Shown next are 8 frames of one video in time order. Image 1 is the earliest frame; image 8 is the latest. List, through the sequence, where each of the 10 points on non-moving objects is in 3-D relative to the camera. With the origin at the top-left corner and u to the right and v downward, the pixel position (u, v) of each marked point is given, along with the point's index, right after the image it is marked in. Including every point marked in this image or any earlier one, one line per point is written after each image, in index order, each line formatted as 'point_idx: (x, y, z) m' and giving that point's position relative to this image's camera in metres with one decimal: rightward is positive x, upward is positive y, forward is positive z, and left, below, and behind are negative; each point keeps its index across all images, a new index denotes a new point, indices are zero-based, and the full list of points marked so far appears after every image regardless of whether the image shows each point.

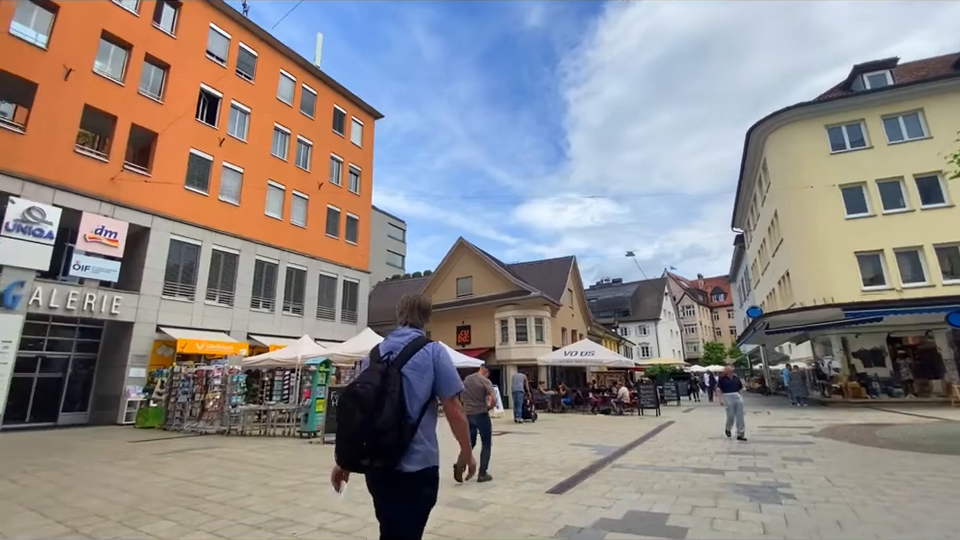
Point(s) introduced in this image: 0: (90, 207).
0: (-15.0, +2.4, +17.3) m
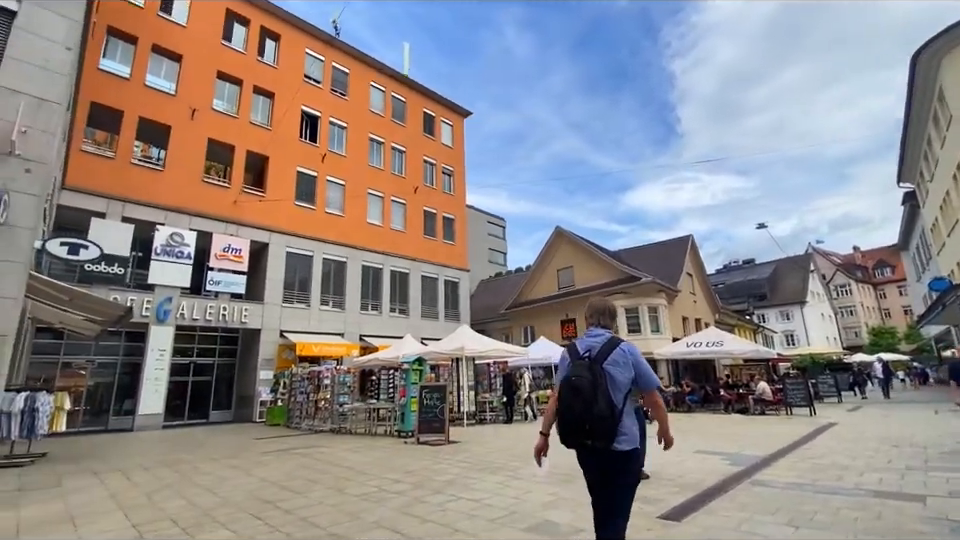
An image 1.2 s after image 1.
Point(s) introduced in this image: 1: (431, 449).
0: (-11.3, +1.8, +19.4) m
1: (-1.1, -3.9, +9.7) m
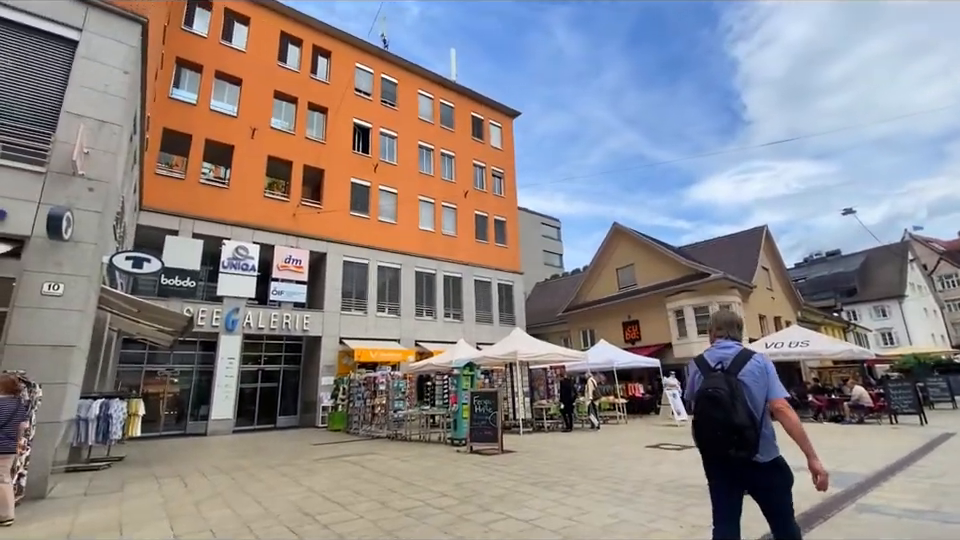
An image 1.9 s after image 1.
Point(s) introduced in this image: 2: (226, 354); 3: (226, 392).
0: (-9.0, +1.3, +20.2) m
1: (0.0, -3.9, +9.2) m
2: (-10.2, -3.4, +18.0) m
3: (-10.1, -4.9, +17.9) m
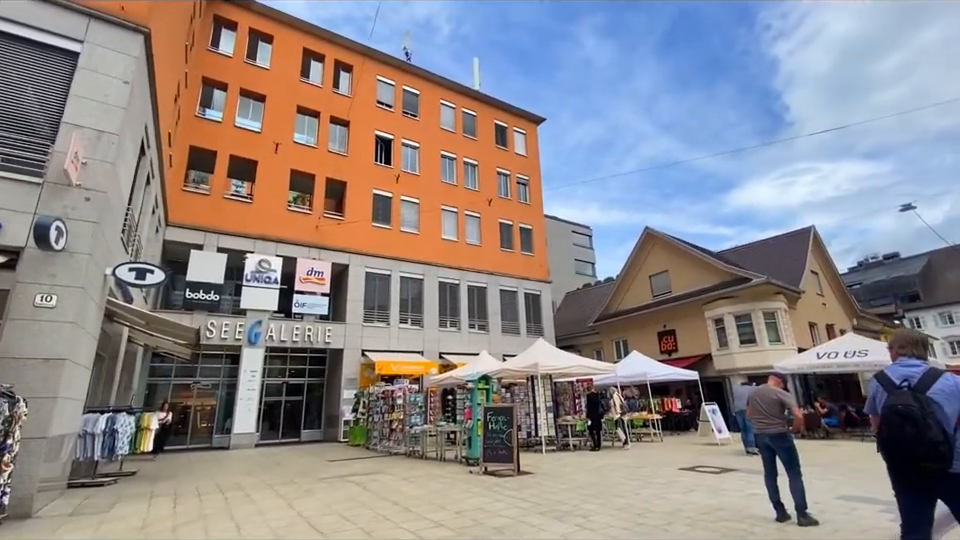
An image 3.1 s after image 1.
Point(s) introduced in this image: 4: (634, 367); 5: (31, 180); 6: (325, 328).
0: (-8.0, +0.8, +20.2) m
1: (+0.3, -4.0, +8.4) m
2: (-9.3, -3.9, +18.0) m
3: (-9.2, -5.4, +17.9) m
4: (+5.7, -3.6, +16.6) m
5: (-7.2, +1.4, +7.2) m
6: (-6.9, -2.6, +19.8) m
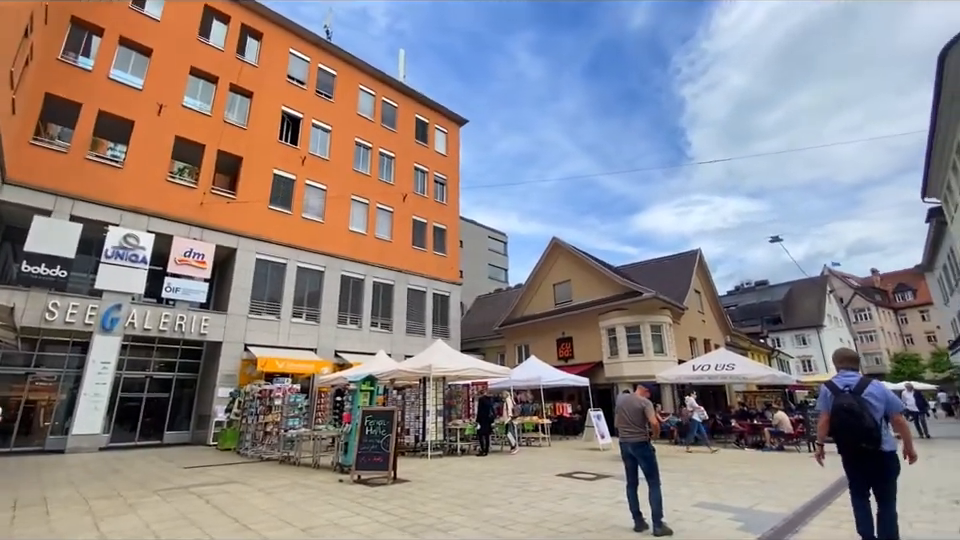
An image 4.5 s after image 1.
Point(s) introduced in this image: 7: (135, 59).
0: (-11.9, +1.5, +17.9) m
1: (-2.0, -3.8, +7.8) m
2: (-13.1, -3.0, +15.5) m
3: (-13.1, -4.5, +15.3) m
4: (+1.9, -3.8, +16.7) m
5: (-8.7, +2.1, +5.3) m
6: (-10.9, -1.8, +17.6) m
7: (-14.1, +8.6, +18.3) m
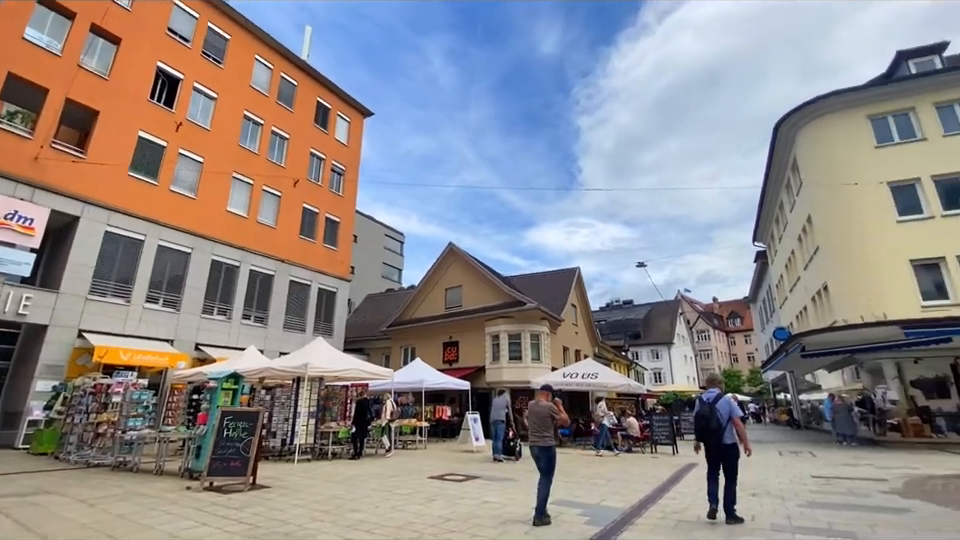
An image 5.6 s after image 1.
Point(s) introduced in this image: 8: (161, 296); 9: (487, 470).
0: (-15.6, +2.7, +14.7) m
1: (-4.2, -3.6, +7.1) m
2: (-16.6, -1.8, +12.0) m
3: (-16.7, -3.2, +11.8) m
4: (-2.5, -3.9, +16.7) m
5: (-9.5, +2.9, +3.2) m
6: (-14.9, -0.8, +14.6) m
7: (-17.2, +9.9, +14.7) m
8: (-12.9, -1.1, +18.3) m
9: (+0.2, -4.9, +10.9) m
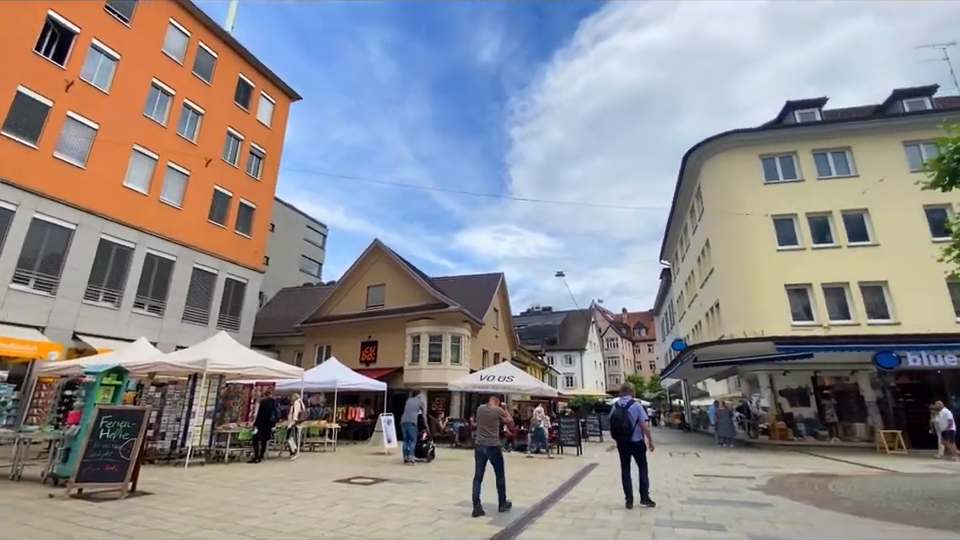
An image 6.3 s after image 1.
0: (-17.7, +3.7, +12.1) m
1: (-5.6, -3.3, +6.3) m
2: (-18.5, -0.7, +9.2) m
3: (-18.7, -2.2, +9.0) m
4: (-5.5, -3.7, +16.1) m
5: (-9.8, +3.5, +1.6) m
6: (-17.2, +0.2, +12.0) m
7: (-18.8, +11.0, +11.8) m
8: (-15.9, -0.2, +16.0) m
9: (-2.0, -4.9, +10.7) m
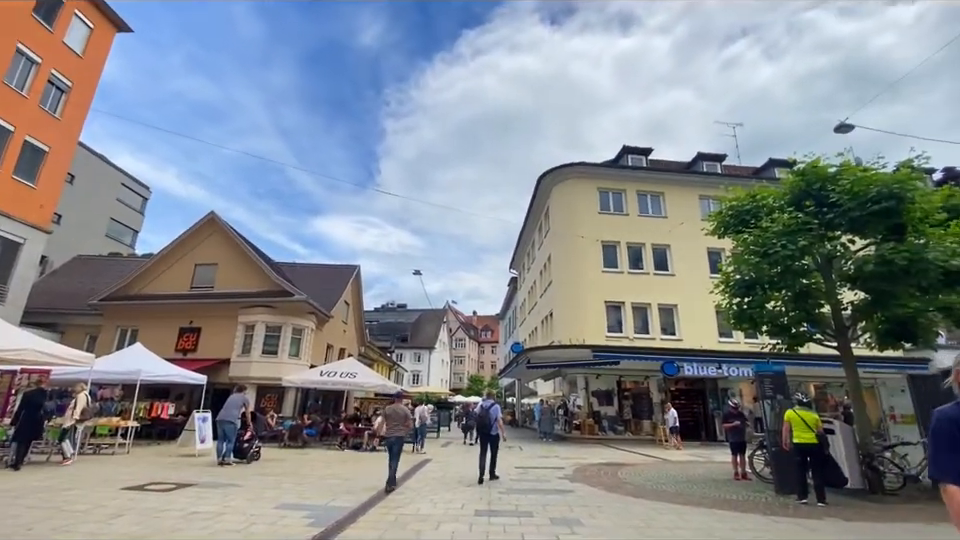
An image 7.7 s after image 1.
0: (-20.2, +5.7, +6.1) m
1: (-7.7, -2.6, +4.3) m
2: (-20.6, +1.4, +3.1) m
3: (-20.8, -0.1, +2.8) m
4: (-10.7, -2.8, +13.6) m
5: (-9.5, +4.5, -1.4) m
6: (-20.1, +2.2, +6.2) m
7: (-20.4, +13.1, +5.6) m
8: (-20.1, +1.8, +10.4) m
9: (-5.8, -4.4, +9.6) m
